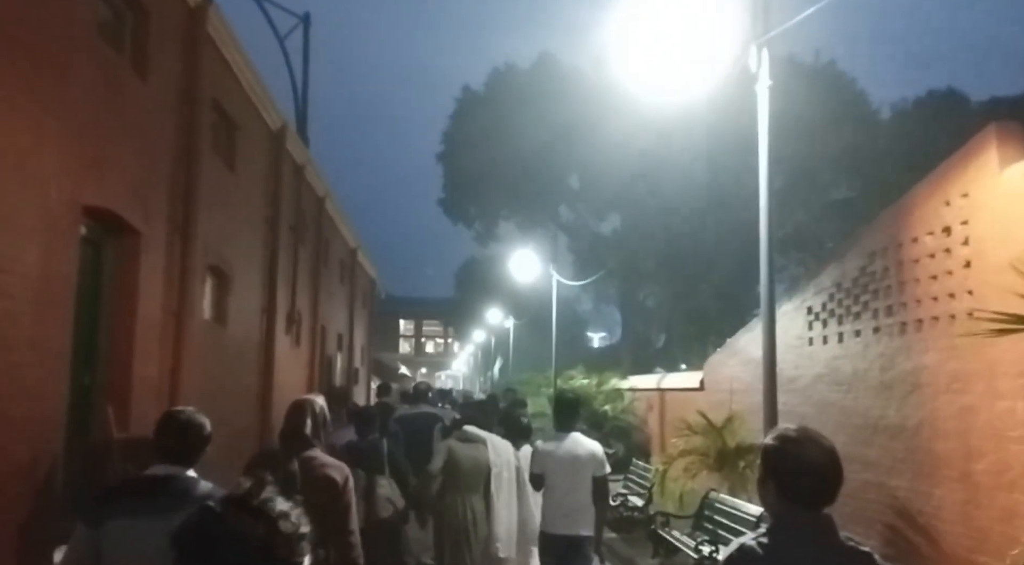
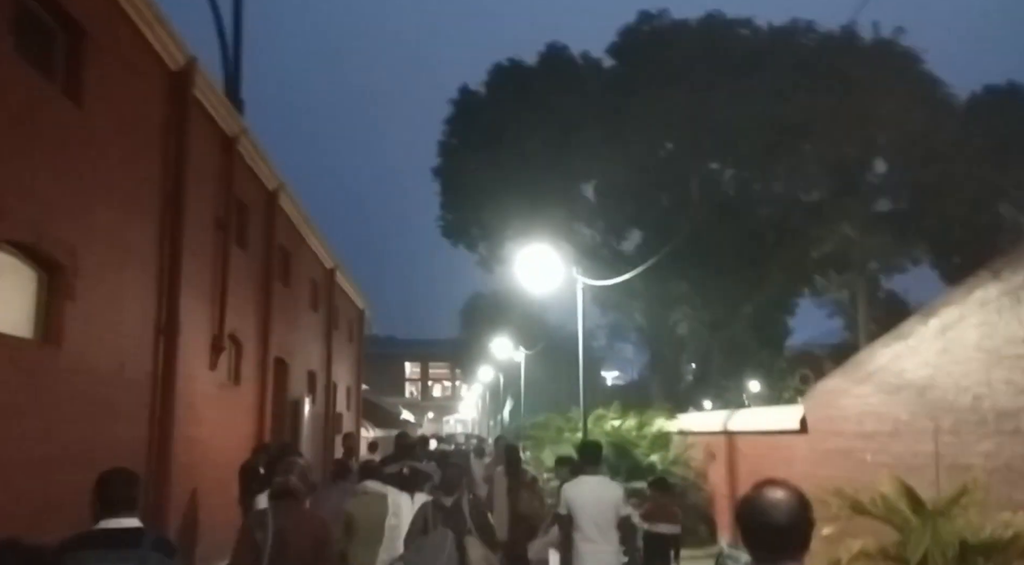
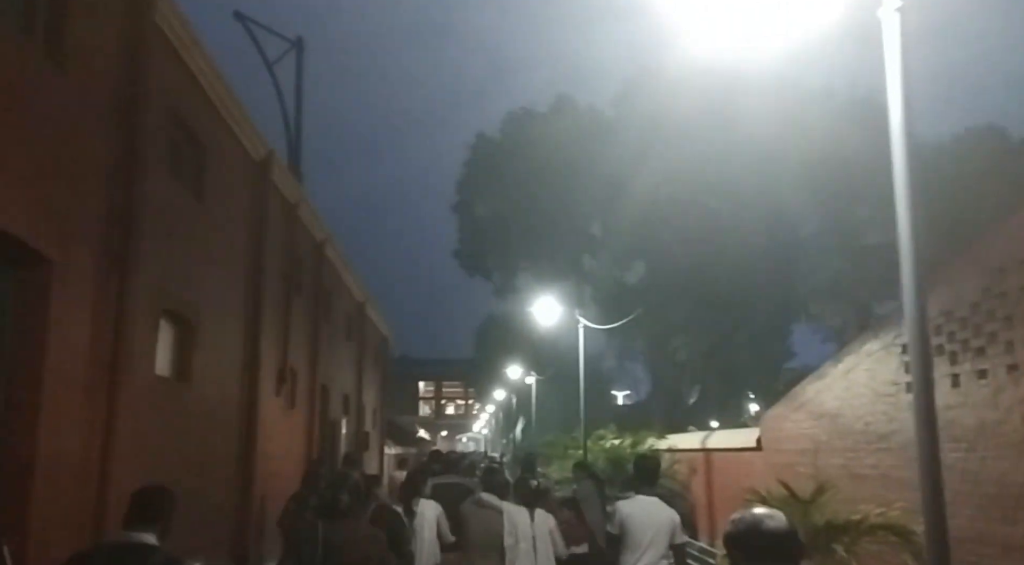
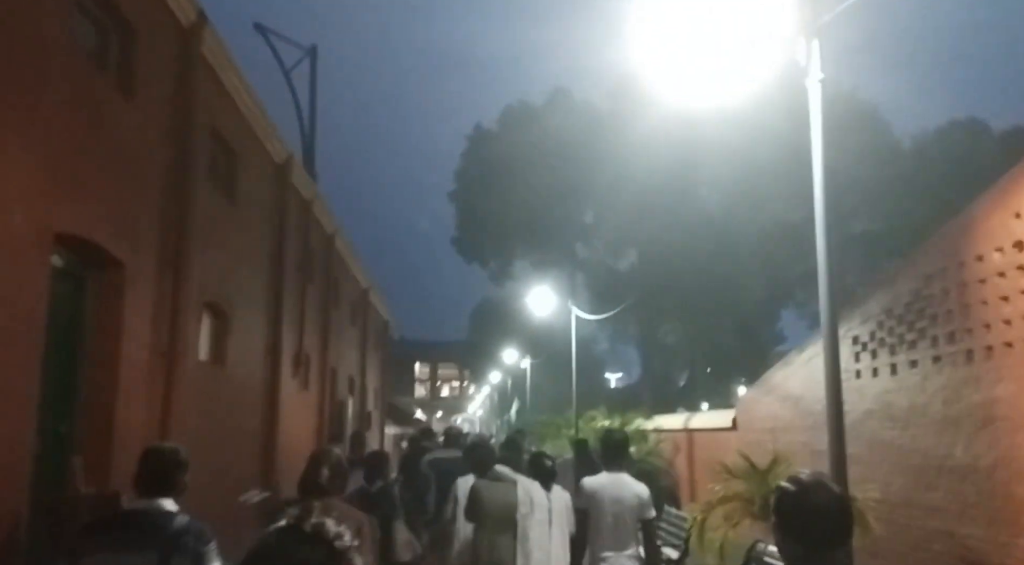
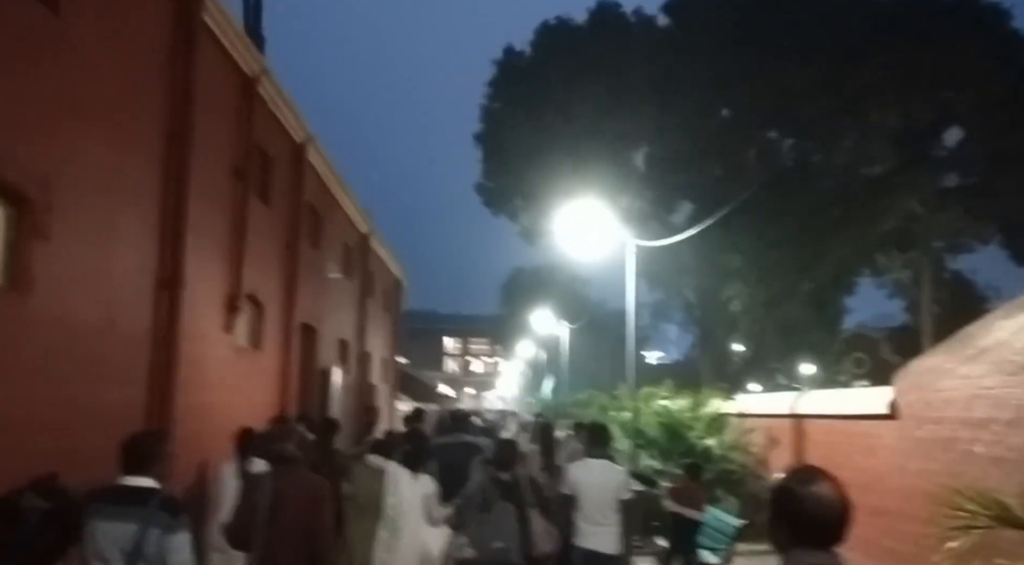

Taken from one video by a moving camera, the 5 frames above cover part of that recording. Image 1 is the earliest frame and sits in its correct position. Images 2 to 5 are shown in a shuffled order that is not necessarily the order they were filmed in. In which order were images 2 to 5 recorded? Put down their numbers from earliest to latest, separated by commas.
4, 3, 2, 5
